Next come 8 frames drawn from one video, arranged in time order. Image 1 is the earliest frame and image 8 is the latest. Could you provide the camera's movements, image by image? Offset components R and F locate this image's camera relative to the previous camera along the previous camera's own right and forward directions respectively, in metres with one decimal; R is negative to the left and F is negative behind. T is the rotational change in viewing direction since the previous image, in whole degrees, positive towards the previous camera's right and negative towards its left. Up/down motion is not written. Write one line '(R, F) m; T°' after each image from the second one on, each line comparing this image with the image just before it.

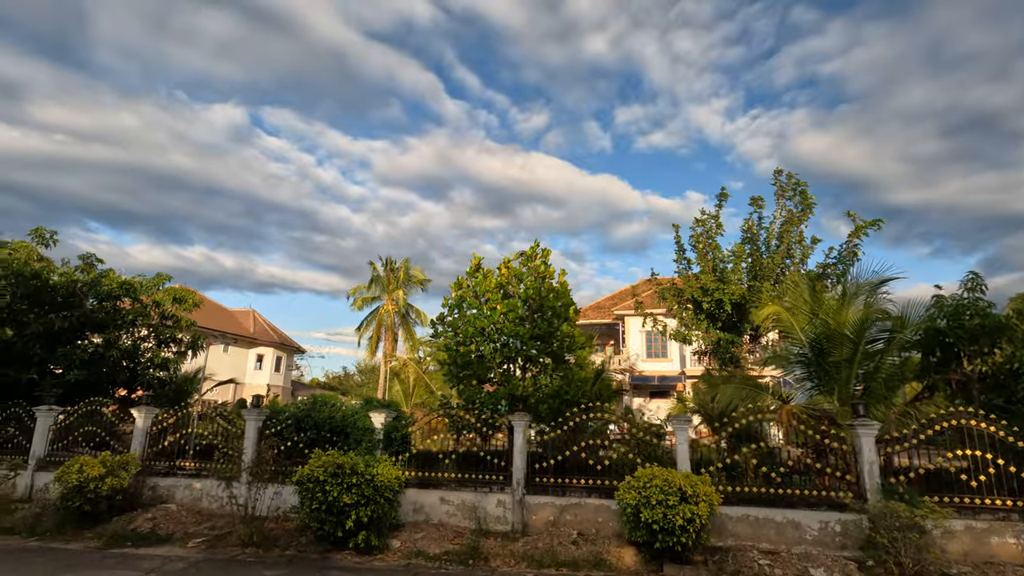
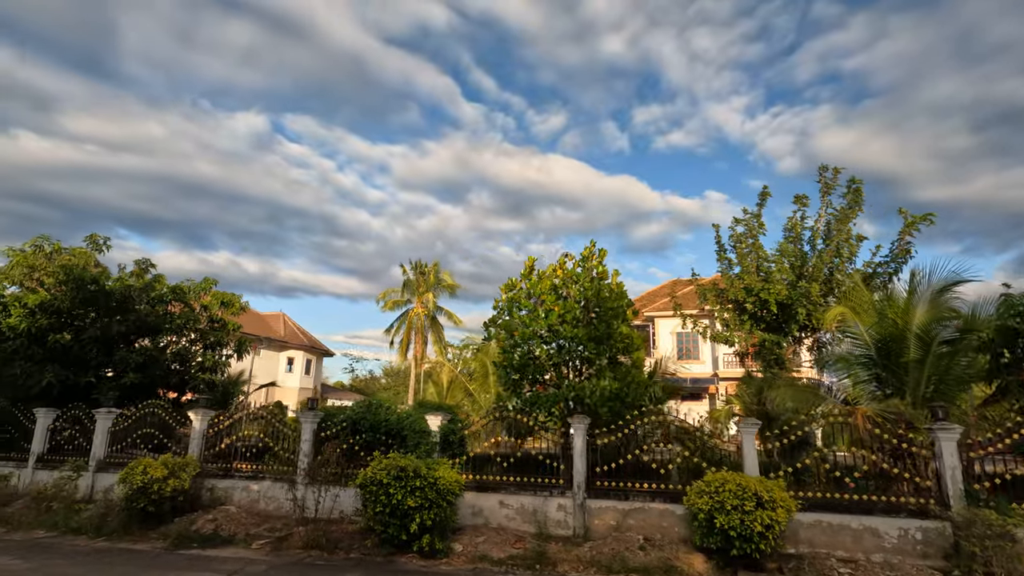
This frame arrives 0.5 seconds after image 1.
(-0.6, +0.1) m; -2°
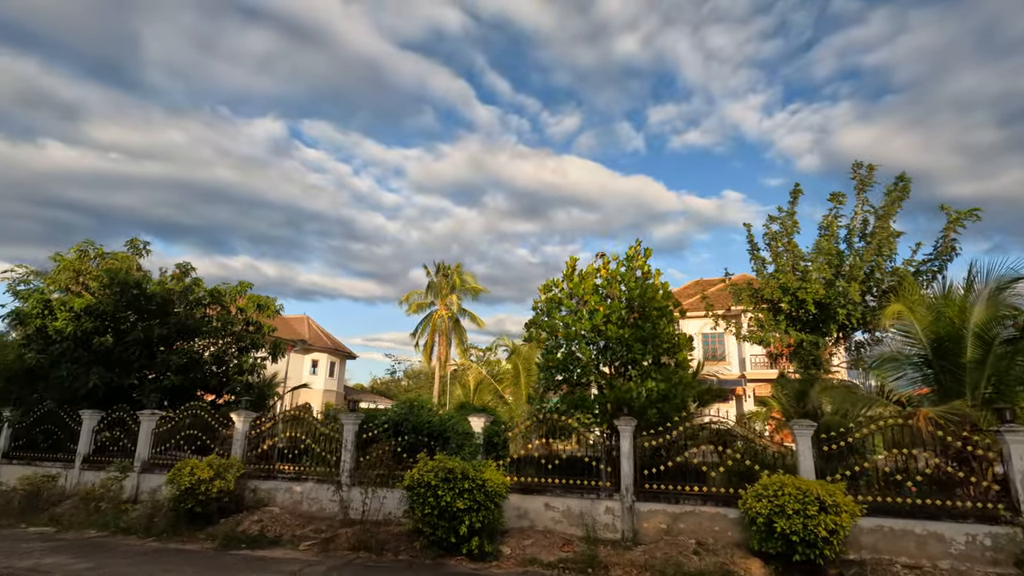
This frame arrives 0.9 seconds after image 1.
(-0.4, +0.1) m; -2°
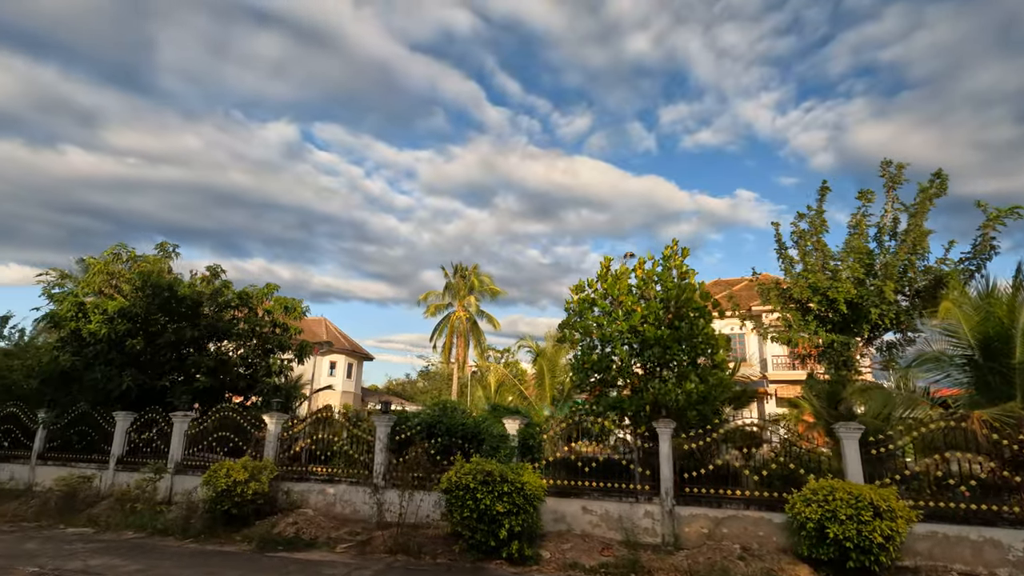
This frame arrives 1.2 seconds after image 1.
(-0.4, +0.1) m; -1°
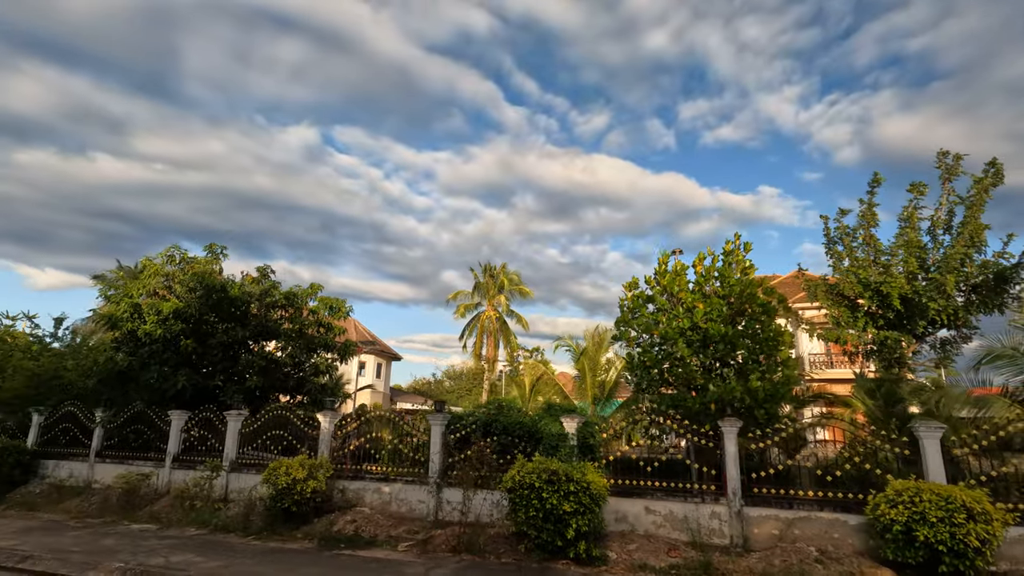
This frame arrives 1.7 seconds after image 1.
(-0.6, +0.1) m; -2°
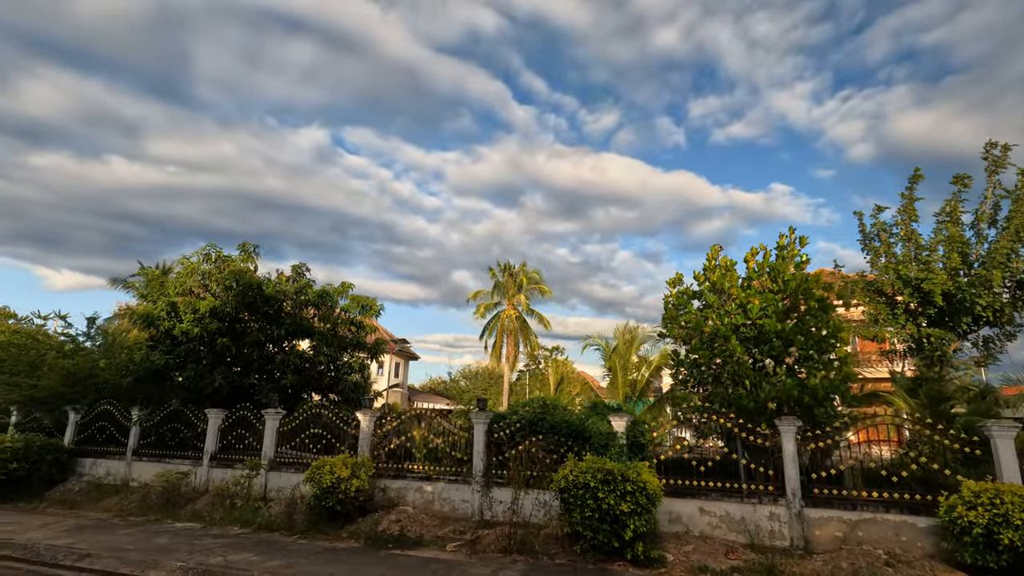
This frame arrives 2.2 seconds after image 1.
(-0.6, +0.1) m; -1°
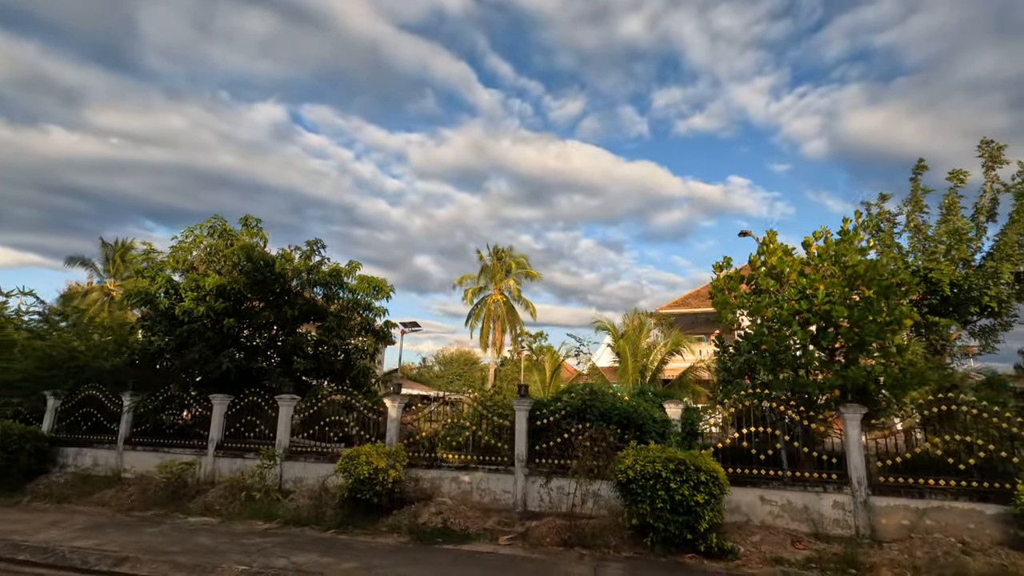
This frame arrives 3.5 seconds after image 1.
(-1.3, +0.5) m; +4°
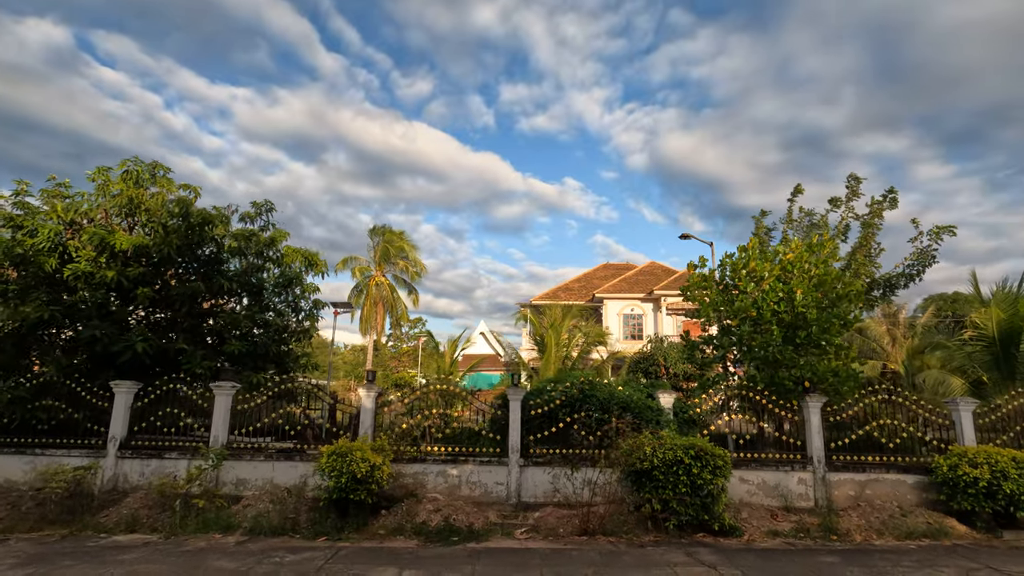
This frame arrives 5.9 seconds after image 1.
(-2.5, +0.7) m; +17°
